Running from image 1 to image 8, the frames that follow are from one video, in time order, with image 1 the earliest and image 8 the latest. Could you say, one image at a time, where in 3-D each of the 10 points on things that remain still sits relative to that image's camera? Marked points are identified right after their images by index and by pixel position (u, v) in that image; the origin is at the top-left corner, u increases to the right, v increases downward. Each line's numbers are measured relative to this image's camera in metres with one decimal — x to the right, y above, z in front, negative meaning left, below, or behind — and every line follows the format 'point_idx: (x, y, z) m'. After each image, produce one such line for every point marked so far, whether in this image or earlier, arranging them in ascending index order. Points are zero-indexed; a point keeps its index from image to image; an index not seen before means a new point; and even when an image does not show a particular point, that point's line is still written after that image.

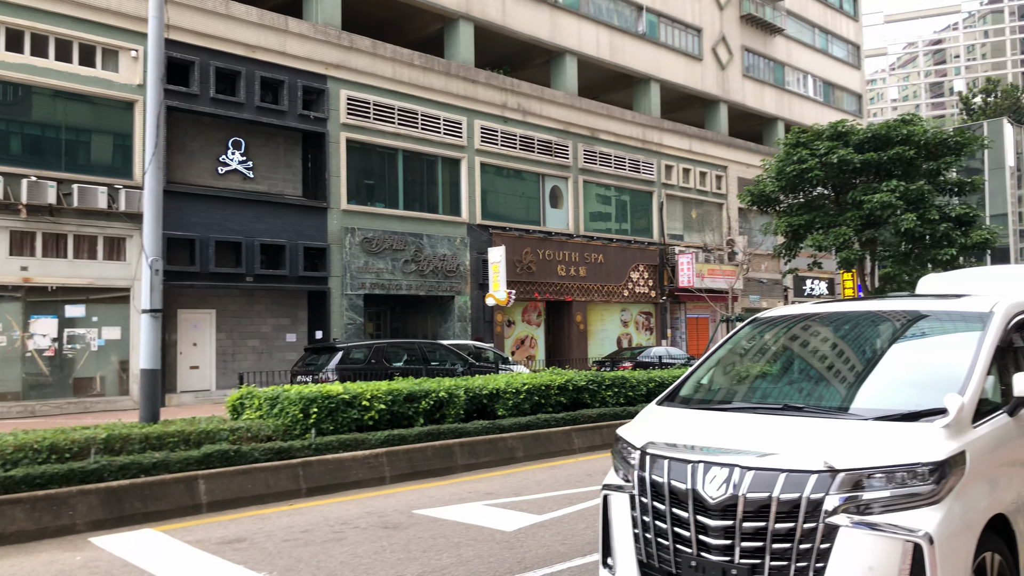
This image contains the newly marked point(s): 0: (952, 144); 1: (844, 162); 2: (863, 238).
0: (+9.1, +3.0, +17.8) m
1: (+6.9, +2.6, +17.6) m
2: (+7.3, +1.1, +17.7) m
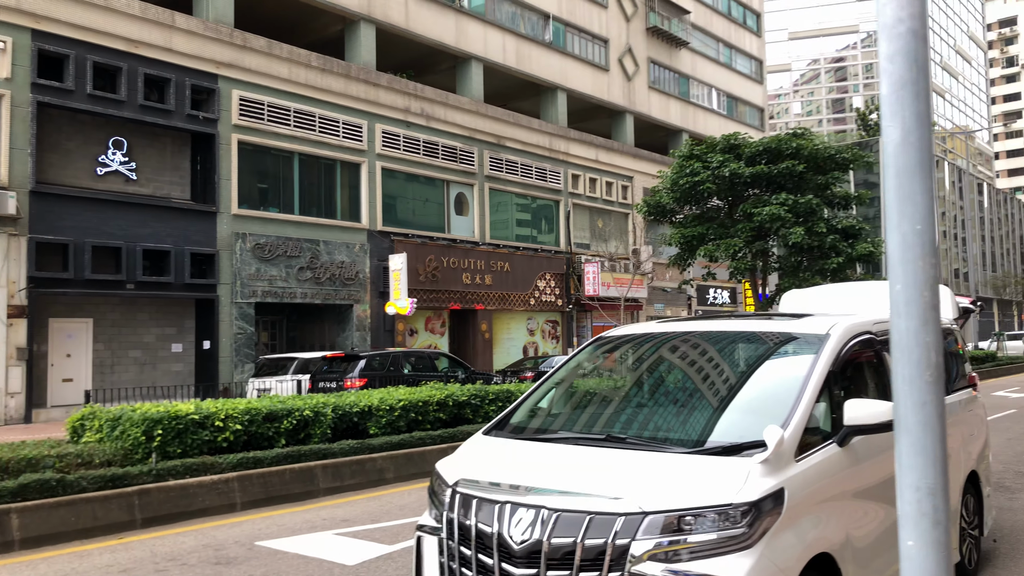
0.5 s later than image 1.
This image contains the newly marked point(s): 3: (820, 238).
0: (+6.9, +2.7, +18.2) m
1: (+4.7, +2.4, +17.8) m
2: (+5.1, +0.8, +17.9) m
3: (+6.3, +1.0, +17.5) m
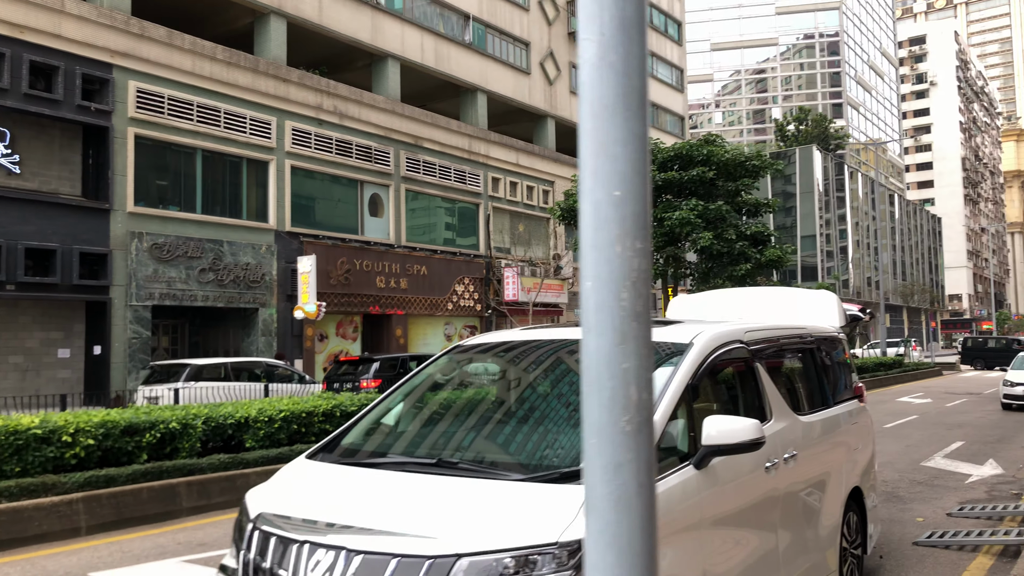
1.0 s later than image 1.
0: (+5.0, +2.6, +18.2) m
1: (+2.8, +2.3, +17.7) m
2: (+3.2, +0.7, +17.8) m
3: (+4.5, +0.9, +17.5) m
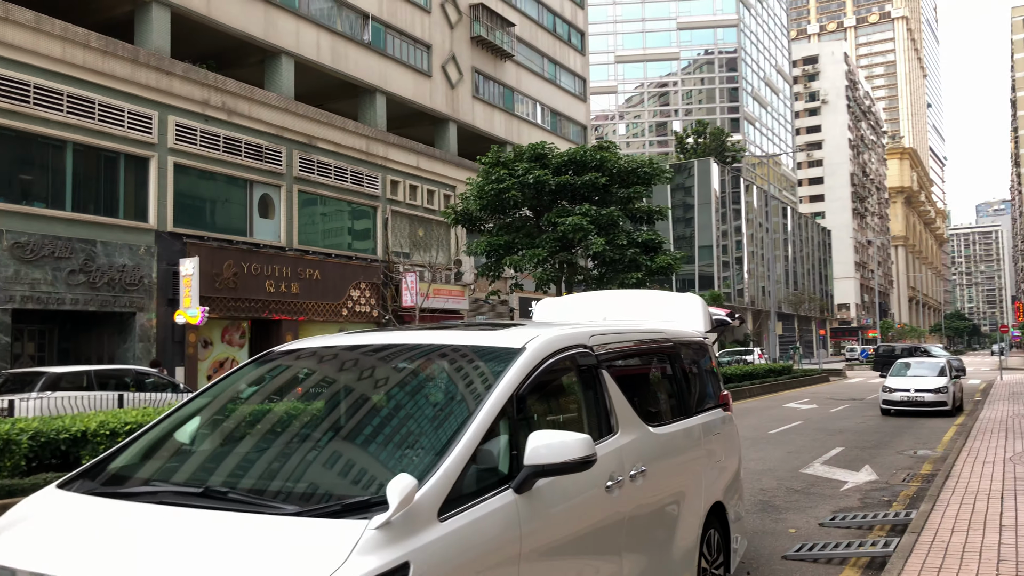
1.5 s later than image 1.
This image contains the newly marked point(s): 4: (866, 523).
0: (+2.8, +2.5, +18.2) m
1: (+0.6, +2.1, +17.4) m
2: (+1.0, +0.6, +17.5) m
3: (+2.2, +0.8, +17.4) m
4: (+3.0, -2.0, +7.3) m
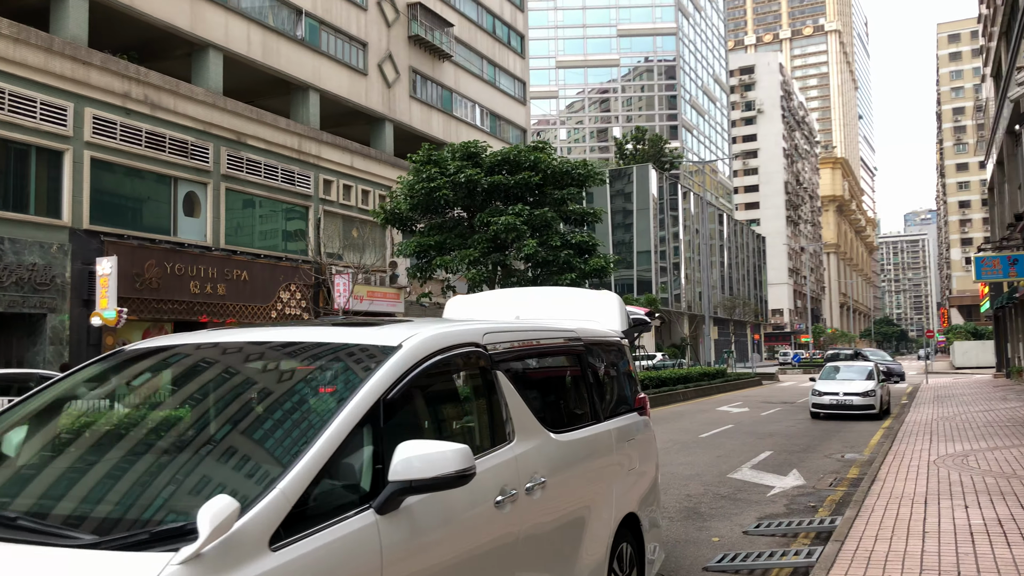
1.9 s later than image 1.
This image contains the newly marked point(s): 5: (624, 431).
0: (+1.3, +2.4, +17.9) m
1: (-0.8, +2.1, +17.0) m
2: (-0.4, +0.5, +17.2) m
3: (+0.9, +0.7, +17.1) m
4: (+2.3, -2.0, +7.1) m
5: (+0.6, -0.8, +4.8) m
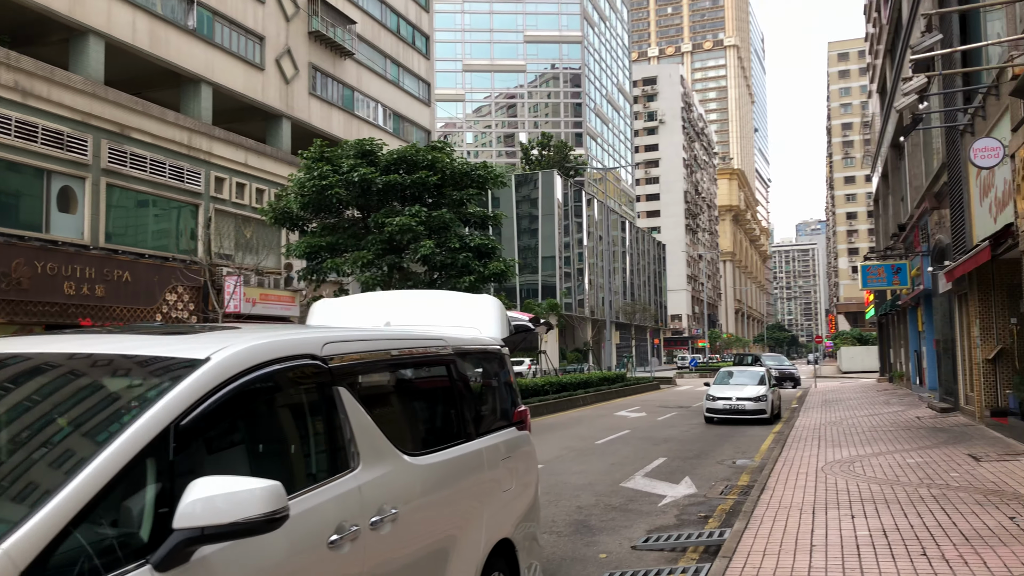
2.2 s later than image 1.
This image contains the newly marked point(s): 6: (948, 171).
0: (-0.8, +2.3, +17.6) m
1: (-2.8, +2.0, +16.4) m
2: (-2.4, +0.5, +16.6) m
3: (-1.2, +0.7, +16.7) m
4: (+1.3, -2.1, +6.8) m
5: (-0.1, -0.8, +4.4) m
6: (+8.2, +2.2, +16.0) m
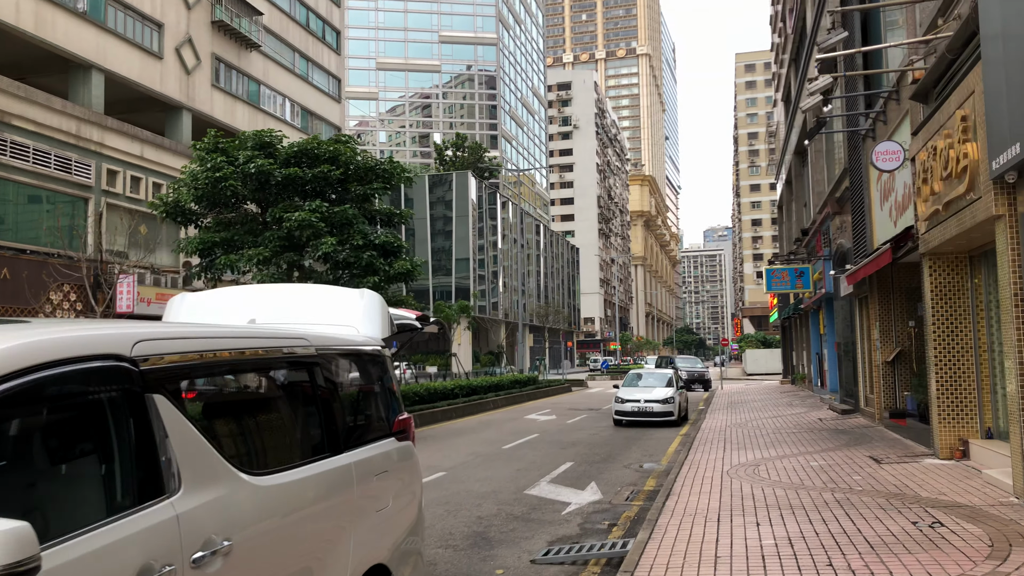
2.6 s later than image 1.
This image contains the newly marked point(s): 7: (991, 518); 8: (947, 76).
0: (-2.6, +2.3, +16.9) m
1: (-4.5, +2.1, +15.6) m
2: (-4.2, +0.5, +15.8) m
3: (-3.0, +0.7, +16.0) m
4: (+0.5, -2.0, +6.5) m
5: (-0.6, -0.8, +3.9) m
6: (+6.5, +2.1, +16.3) m
7: (+3.7, -1.8, +6.5) m
8: (+4.6, +2.3, +9.0) m
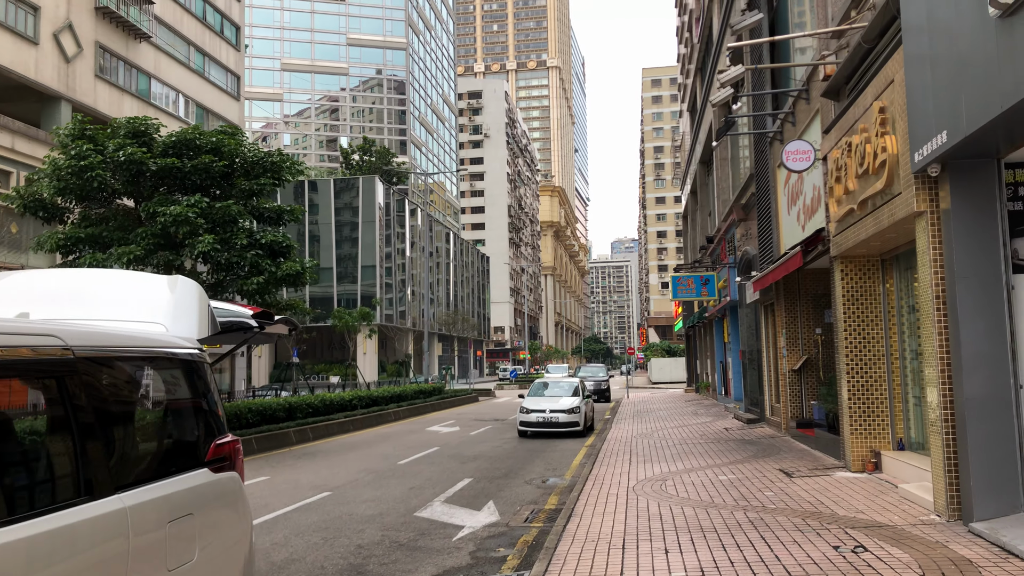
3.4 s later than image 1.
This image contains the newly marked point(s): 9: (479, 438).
0: (-4.5, +2.3, +15.7) m
1: (-6.2, +2.0, +14.2) m
2: (-6.0, +0.4, +14.4) m
3: (-4.7, +0.6, +14.8) m
4: (-0.3, -2.0, +5.6) m
5: (-1.2, -0.7, +3.0) m
6: (+4.6, +2.0, +16.0) m
7: (+2.8, -1.8, +5.9) m
8: (+3.5, +2.2, +8.6) m
9: (-0.8, -3.4, +19.4) m
